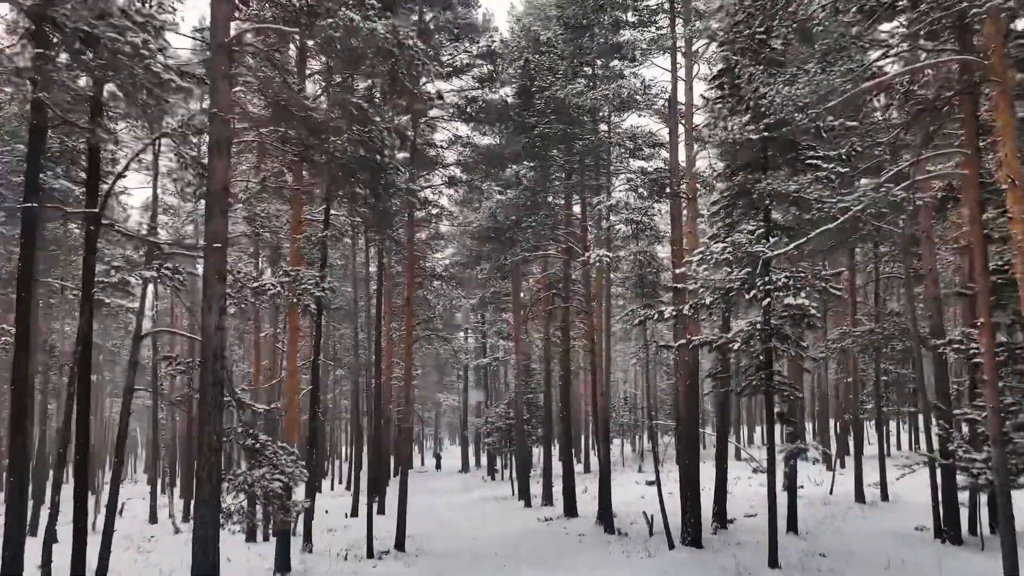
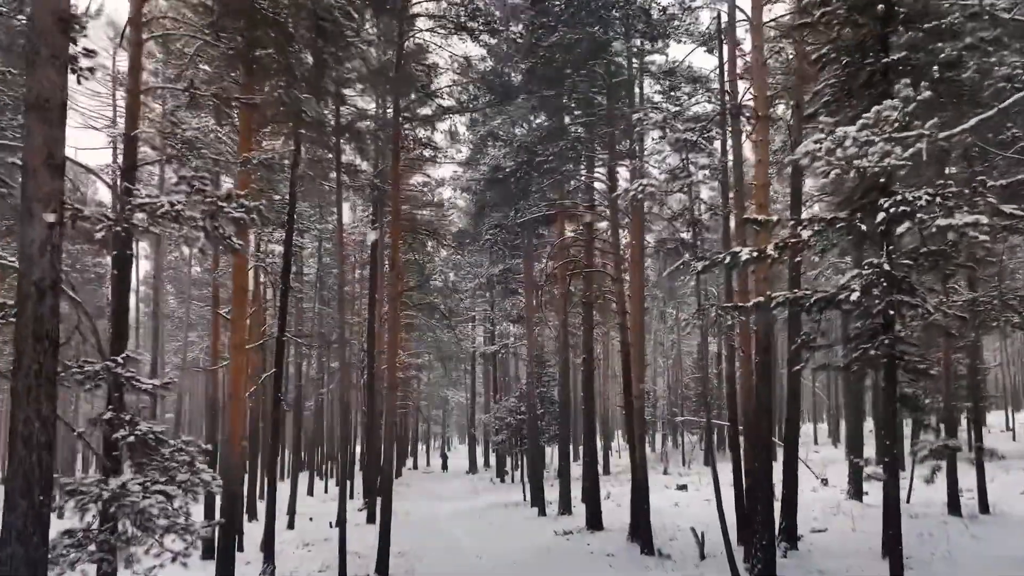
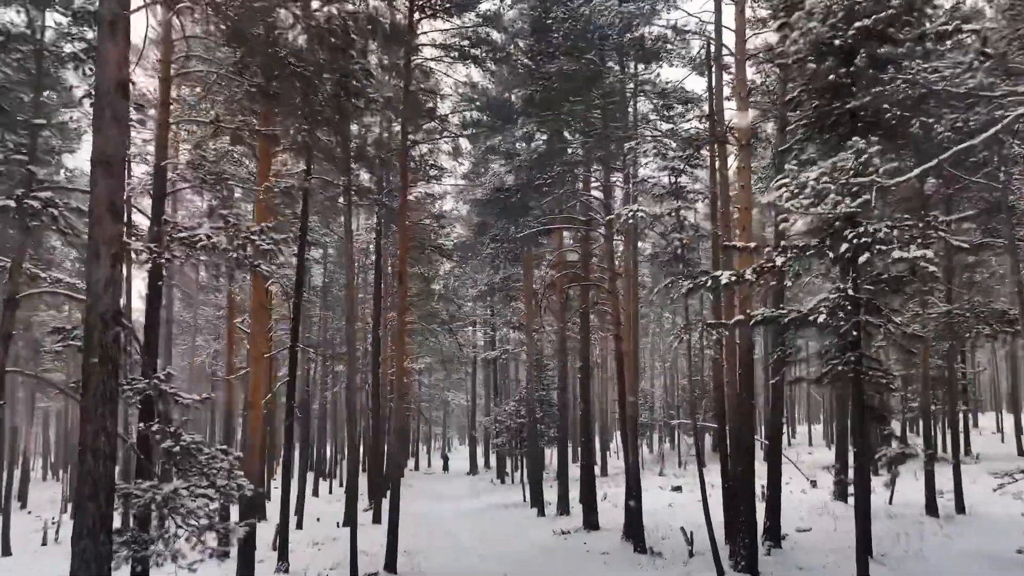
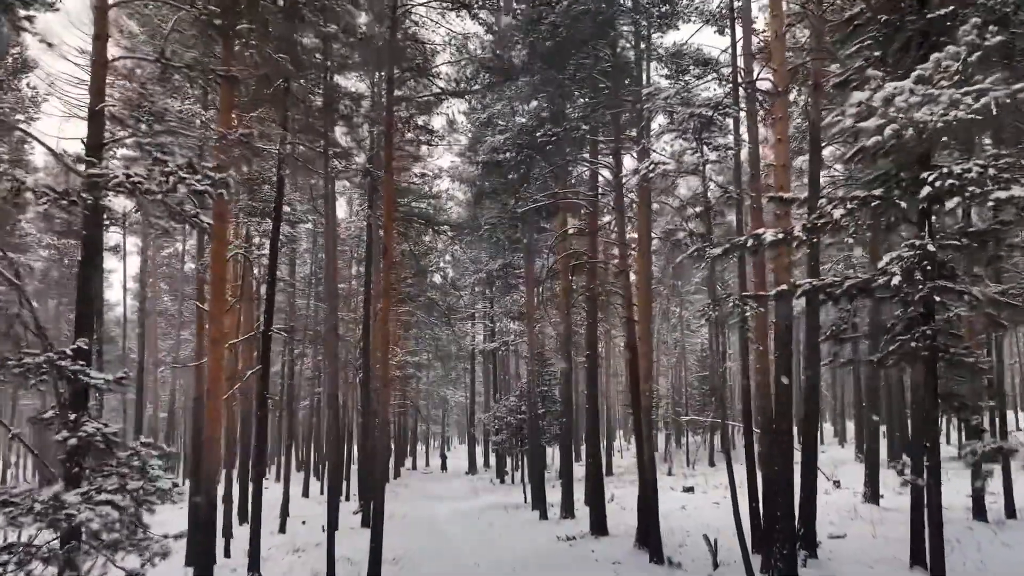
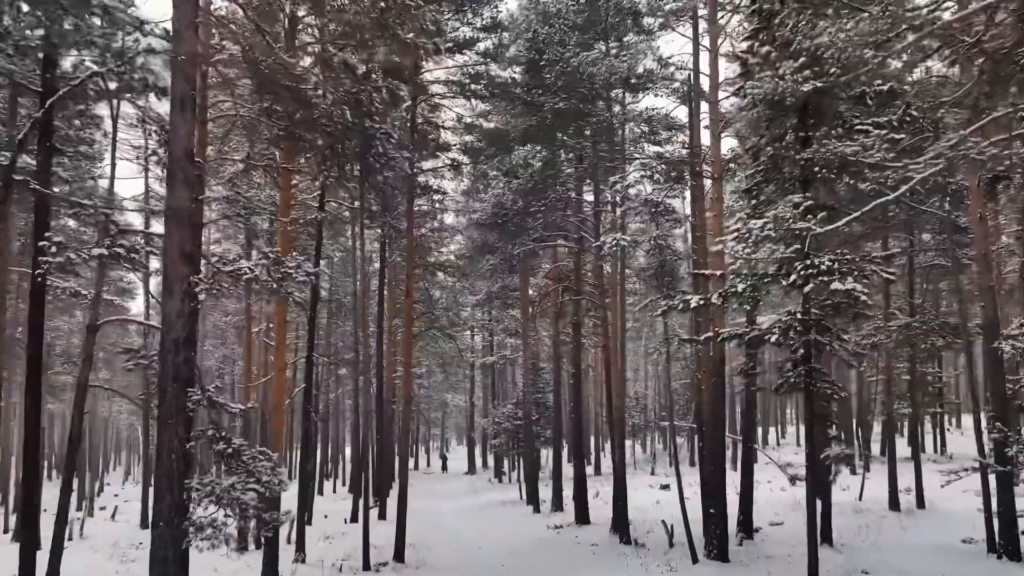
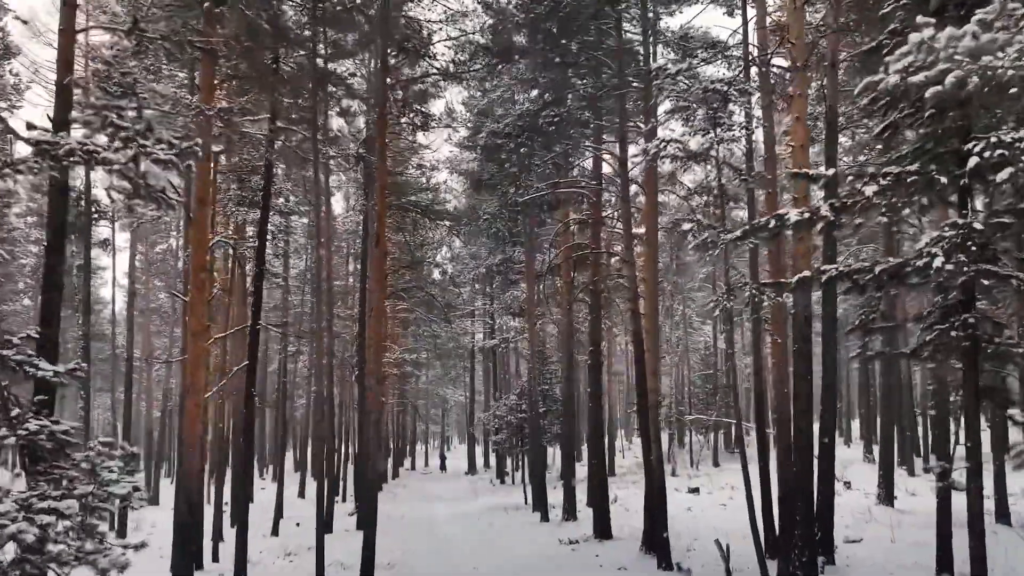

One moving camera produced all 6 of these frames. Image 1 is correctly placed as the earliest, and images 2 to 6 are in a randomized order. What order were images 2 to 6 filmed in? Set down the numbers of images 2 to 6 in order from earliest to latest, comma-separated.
5, 3, 2, 4, 6
